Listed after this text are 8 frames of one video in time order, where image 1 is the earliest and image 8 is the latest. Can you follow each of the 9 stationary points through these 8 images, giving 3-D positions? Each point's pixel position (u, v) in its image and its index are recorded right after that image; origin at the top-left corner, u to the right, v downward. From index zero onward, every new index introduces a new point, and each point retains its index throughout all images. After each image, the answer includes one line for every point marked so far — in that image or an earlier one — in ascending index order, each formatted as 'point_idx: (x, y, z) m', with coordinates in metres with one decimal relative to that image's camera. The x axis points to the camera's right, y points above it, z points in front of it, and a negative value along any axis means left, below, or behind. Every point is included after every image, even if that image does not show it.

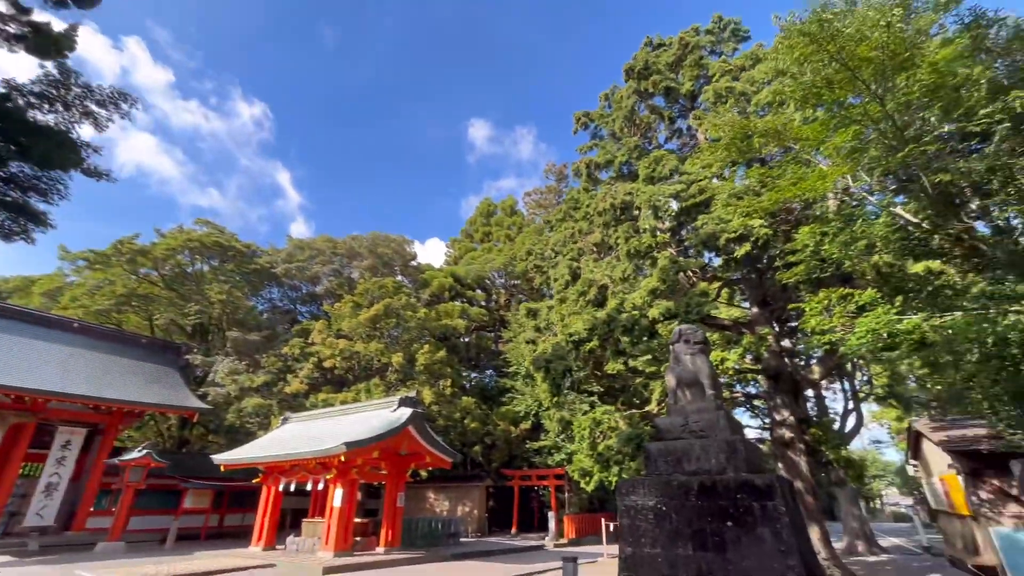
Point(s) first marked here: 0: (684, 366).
0: (+3.3, -1.5, +8.8) m
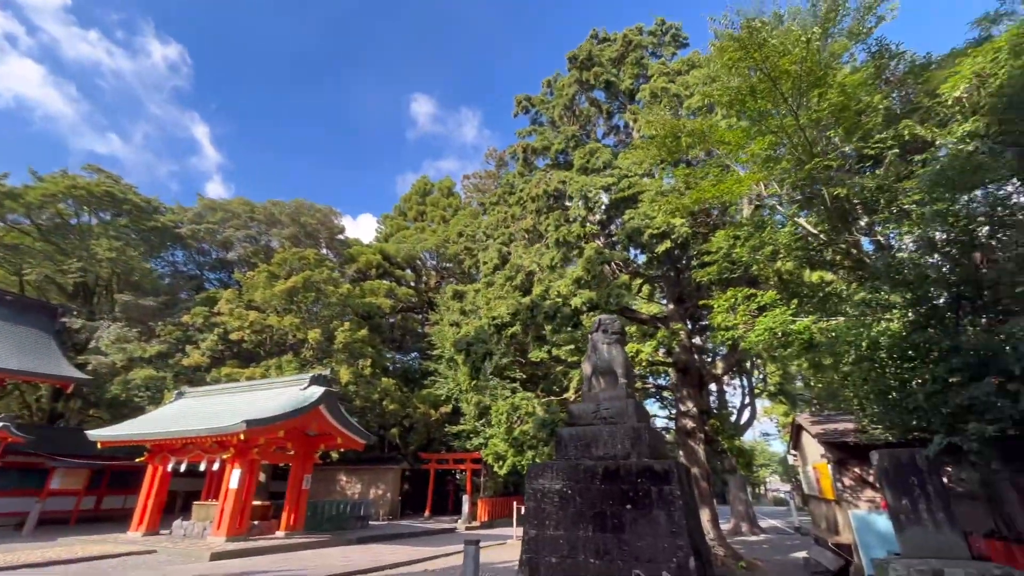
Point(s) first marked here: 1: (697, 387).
0: (+1.7, -1.3, +9.0) m
1: (+5.4, -2.9, +13.4) m
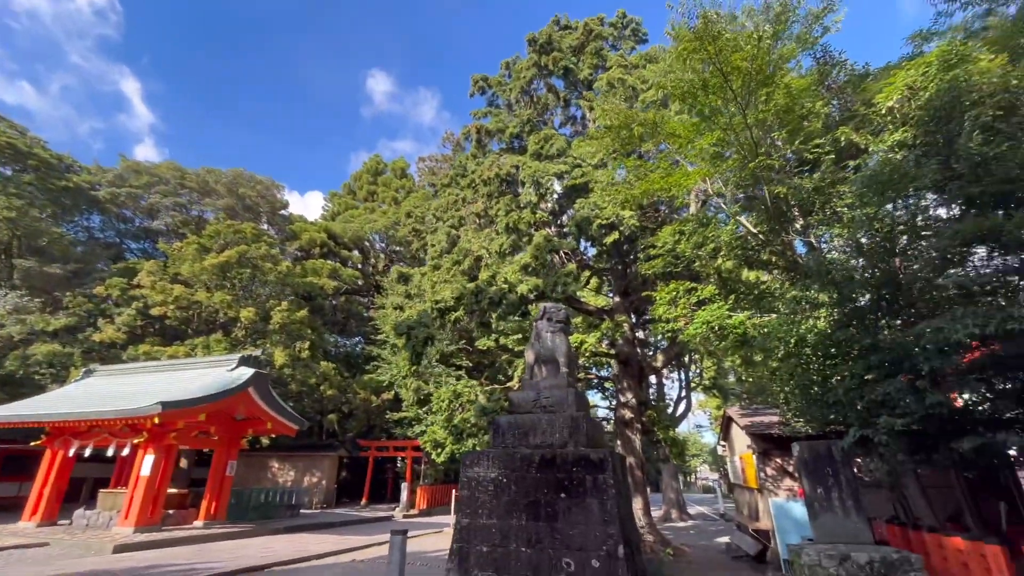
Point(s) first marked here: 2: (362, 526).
0: (+0.6, -1.1, +8.9) m
1: (+3.7, -2.7, +13.7) m
2: (-5.8, -9.1, +17.6) m
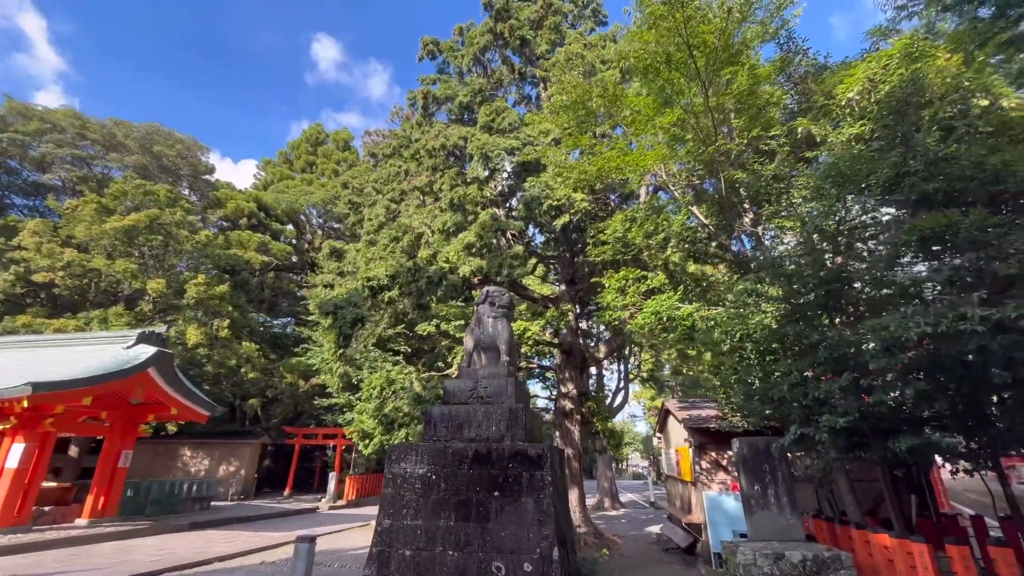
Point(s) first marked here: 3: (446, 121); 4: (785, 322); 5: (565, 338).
0: (-0.5, -0.8, +8.3) m
1: (+2.0, -2.4, +13.5) m
2: (-8.2, -8.3, +16.4) m
3: (-1.6, +4.2, +11.4) m
4: (+3.8, -0.5, +6.3) m
5: (+1.5, -1.4, +13.3) m
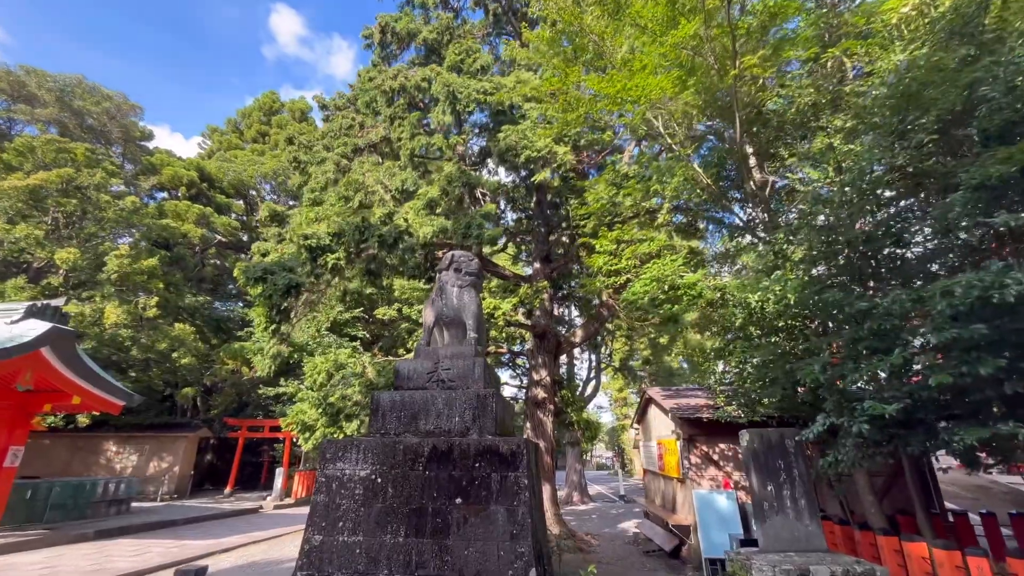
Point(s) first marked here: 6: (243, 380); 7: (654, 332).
0: (-1.0, -0.2, +6.9) m
1: (+1.1, -1.8, +12.2) m
2: (-9.4, -7.4, +14.5) m
3: (-2.2, +4.8, +9.8) m
4: (+3.4, 0.0, +5.2) m
5: (+0.7, -0.8, +12.0) m
6: (-11.7, -4.0, +19.9) m
7: (+3.6, -1.1, +11.6) m
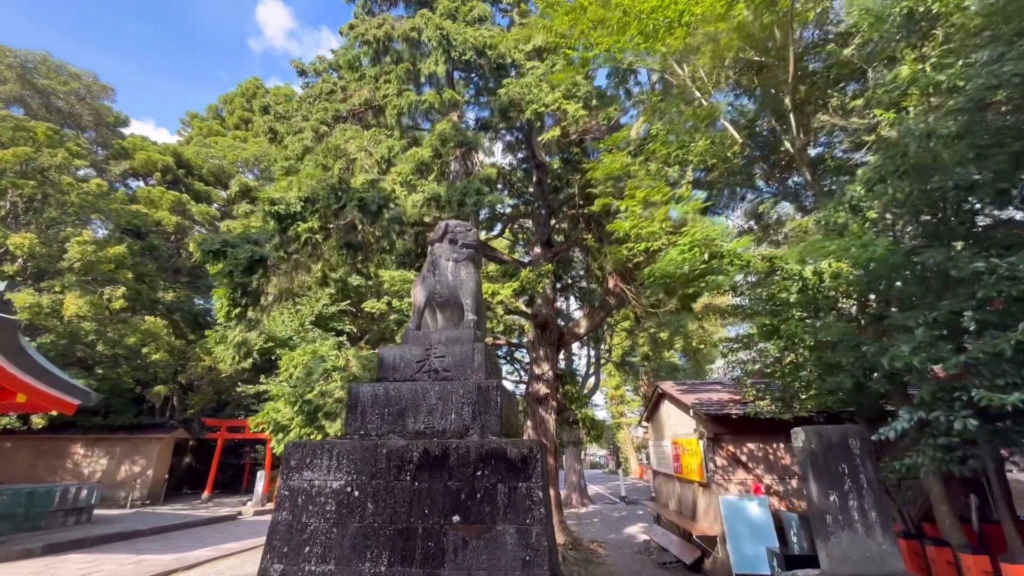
0: (-0.9, +0.1, +5.8) m
1: (+1.1, -1.4, +11.2) m
2: (-9.5, -7.1, +13.3) m
3: (-2.2, +5.1, +8.7) m
4: (+3.5, +0.3, +4.3) m
5: (+0.7, -0.5, +11.0) m
6: (-11.8, -3.7, +18.6) m
7: (+3.6, -0.7, +10.6) m
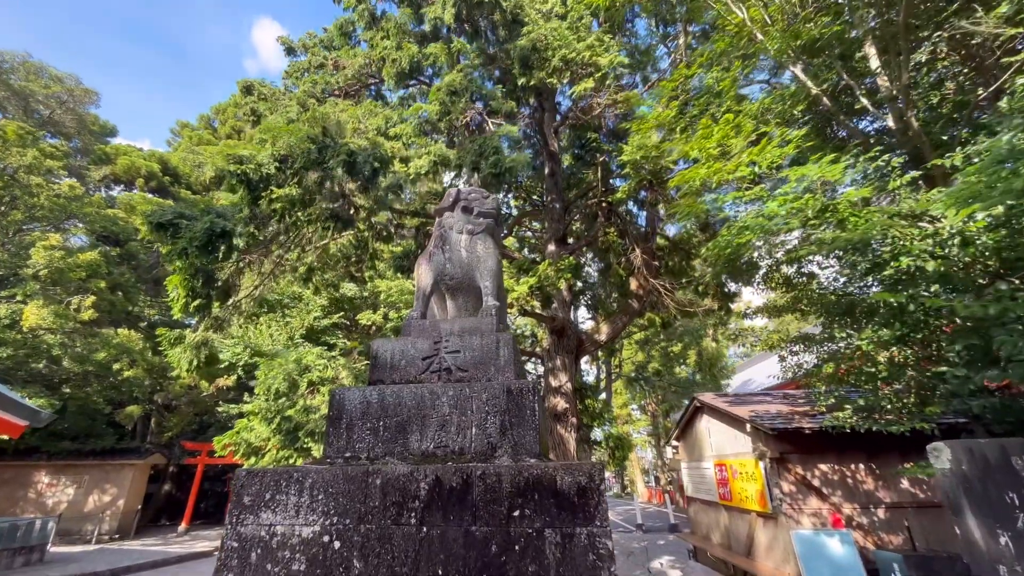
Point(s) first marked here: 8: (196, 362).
0: (-0.6, +0.3, +4.6) m
1: (+1.3, -1.5, +9.9) m
2: (-9.1, -7.2, +11.7) m
3: (-1.9, +5.2, +7.7) m
4: (+3.8, +0.6, +3.1) m
5: (+1.0, -0.5, +9.7) m
6: (-11.6, -4.1, +17.1) m
7: (+3.8, -0.7, +9.3) m
8: (-4.6, -1.1, +6.7) m
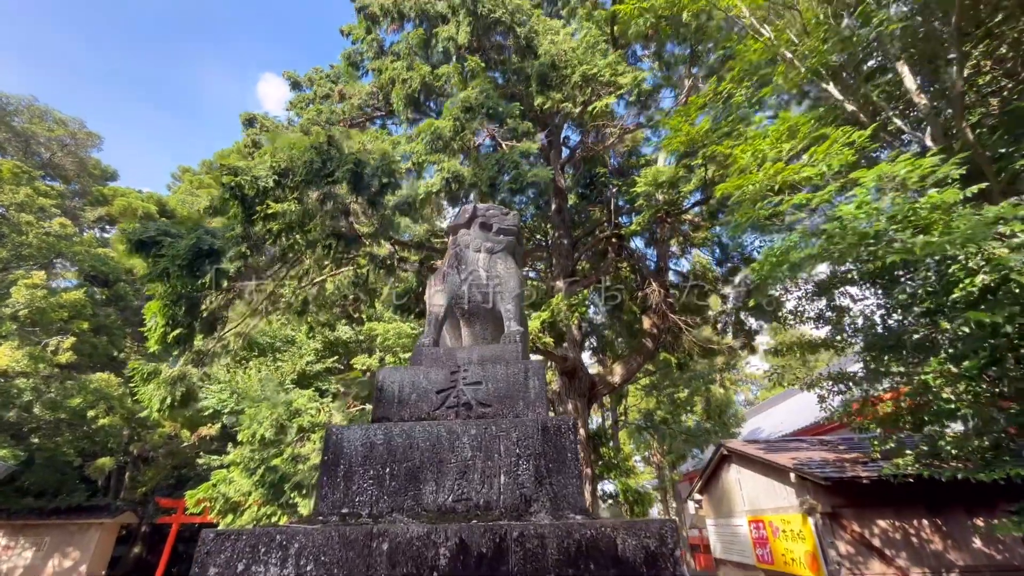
0: (-0.4, +0.1, +4.1) m
1: (+1.5, -2.2, +9.2) m
2: (-9.0, -8.2, +10.2) m
3: (-1.8, +4.6, +7.7) m
4: (+4.1, +0.6, +2.6) m
5: (+1.1, -1.3, +9.1) m
6: (-11.5, -5.6, +16.0) m
7: (+4.0, -1.4, +8.7) m
8: (-4.4, -1.5, +6.0) m
